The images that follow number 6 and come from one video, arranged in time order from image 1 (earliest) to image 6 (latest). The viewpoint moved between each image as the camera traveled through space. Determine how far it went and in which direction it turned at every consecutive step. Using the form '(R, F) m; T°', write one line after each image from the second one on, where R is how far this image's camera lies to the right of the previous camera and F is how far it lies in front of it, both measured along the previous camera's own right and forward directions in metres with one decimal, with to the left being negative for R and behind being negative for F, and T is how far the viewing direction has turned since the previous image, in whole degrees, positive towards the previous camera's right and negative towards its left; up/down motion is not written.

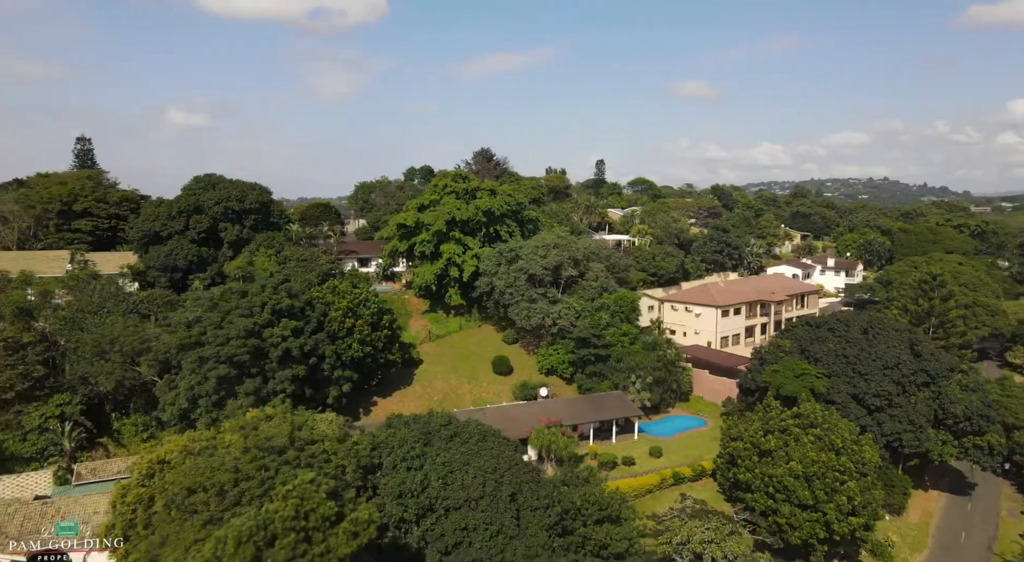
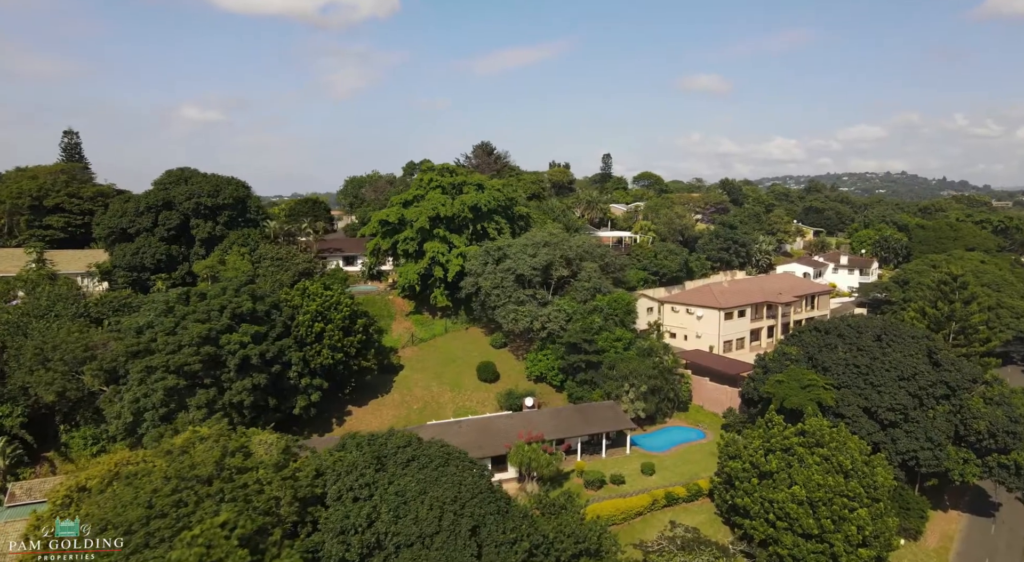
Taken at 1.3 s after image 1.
(+1.4, +2.7) m; -1°
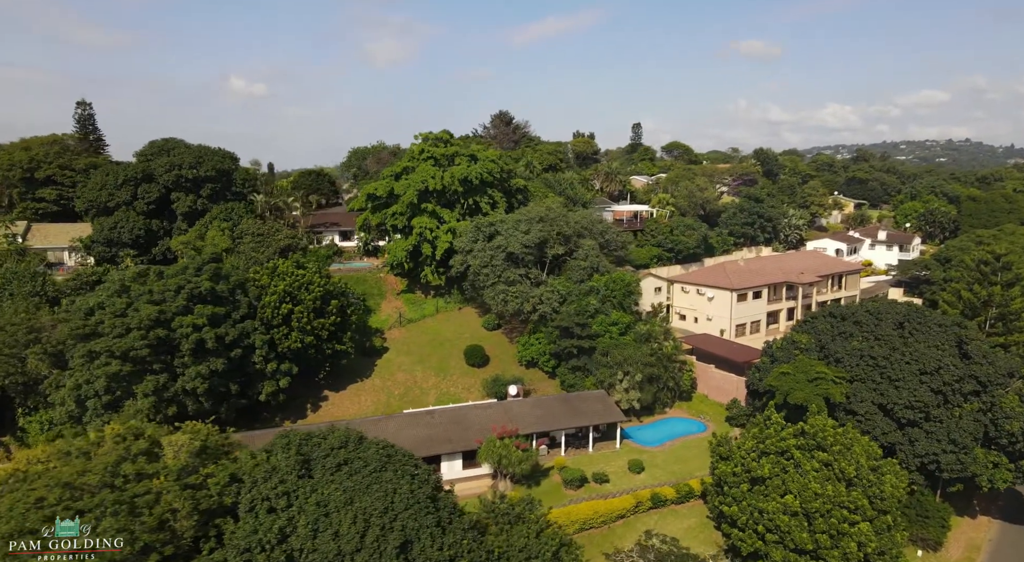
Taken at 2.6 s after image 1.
(+2.6, +2.6) m; -3°
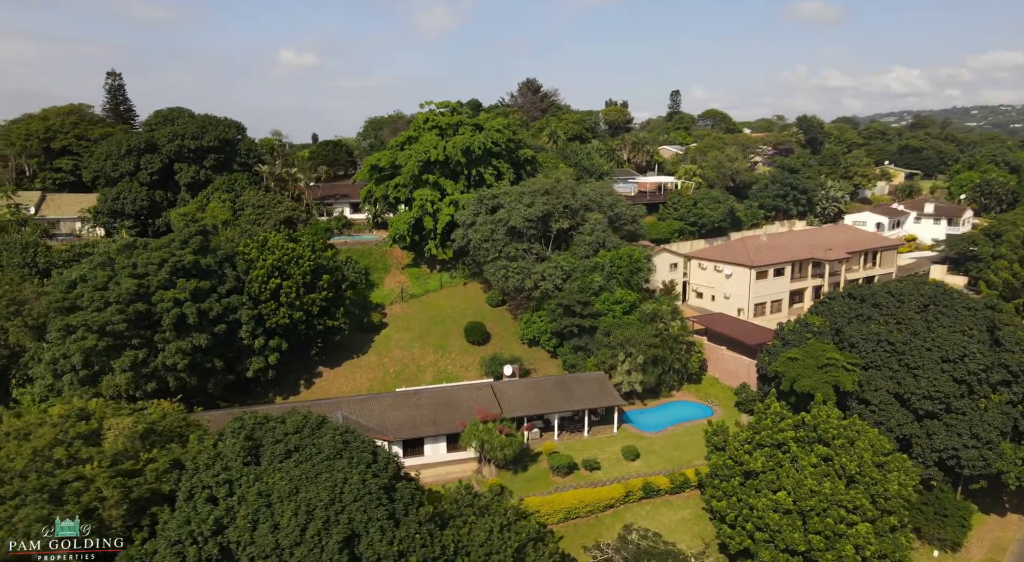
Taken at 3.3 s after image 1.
(+2.1, +1.5) m; -4°
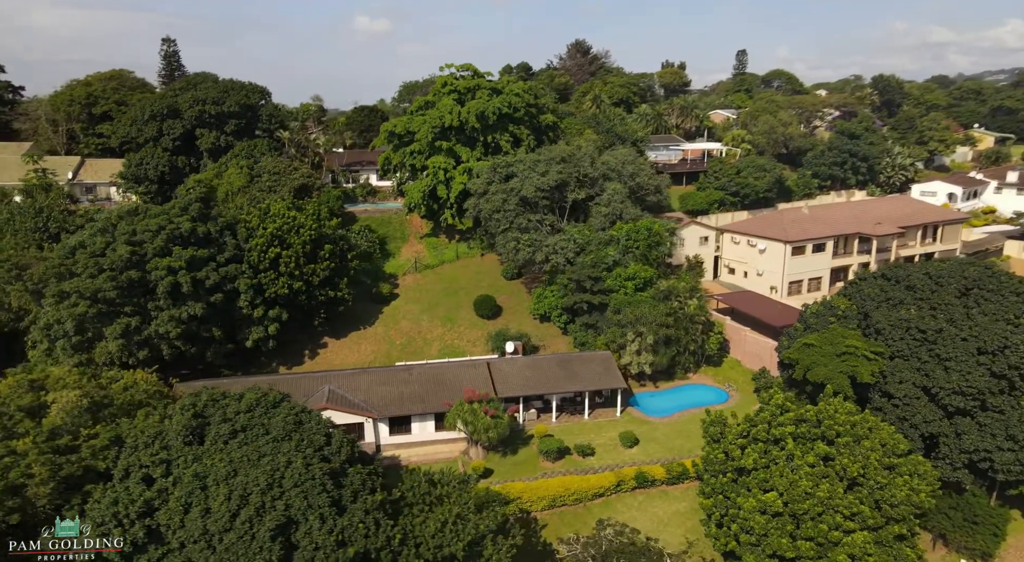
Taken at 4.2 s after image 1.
(+2.7, +1.5) m; -6°
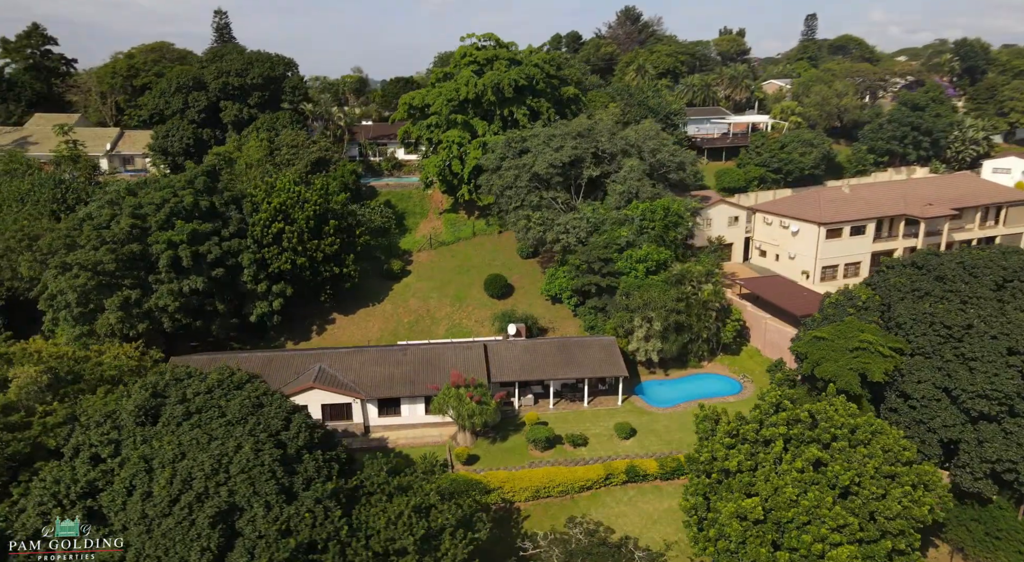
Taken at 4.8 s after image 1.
(+2.5, +1.1) m; -5°
